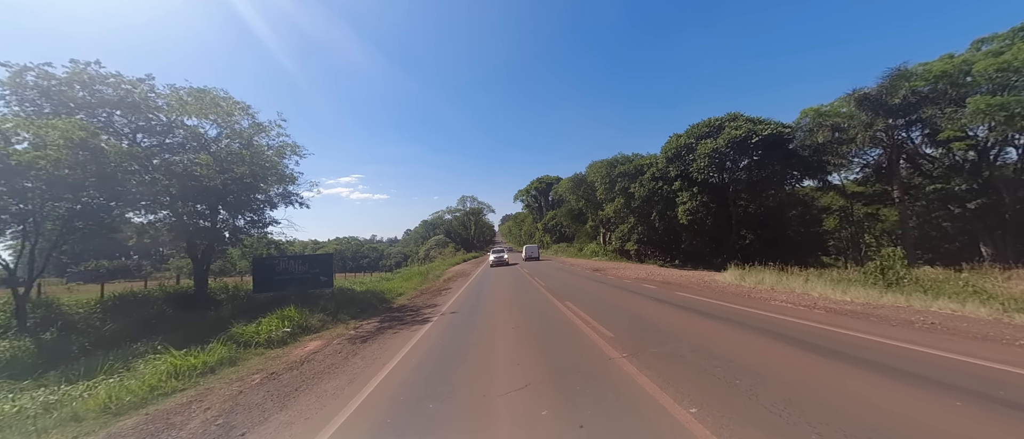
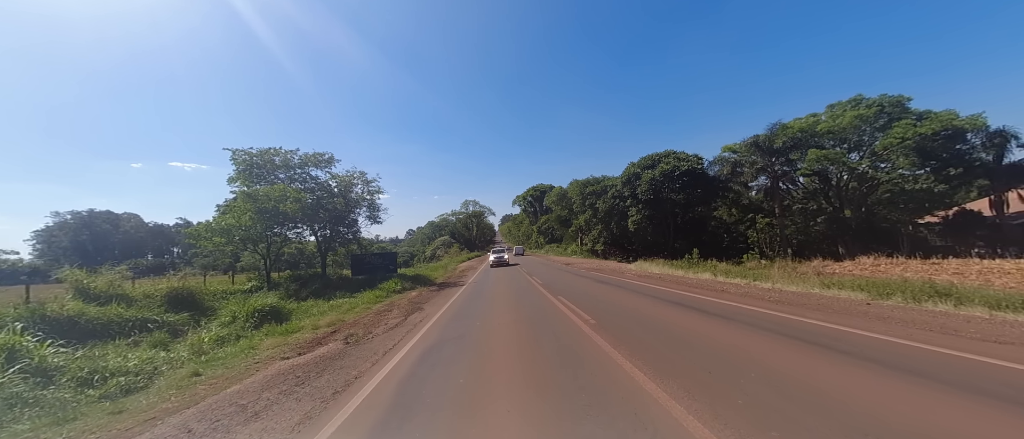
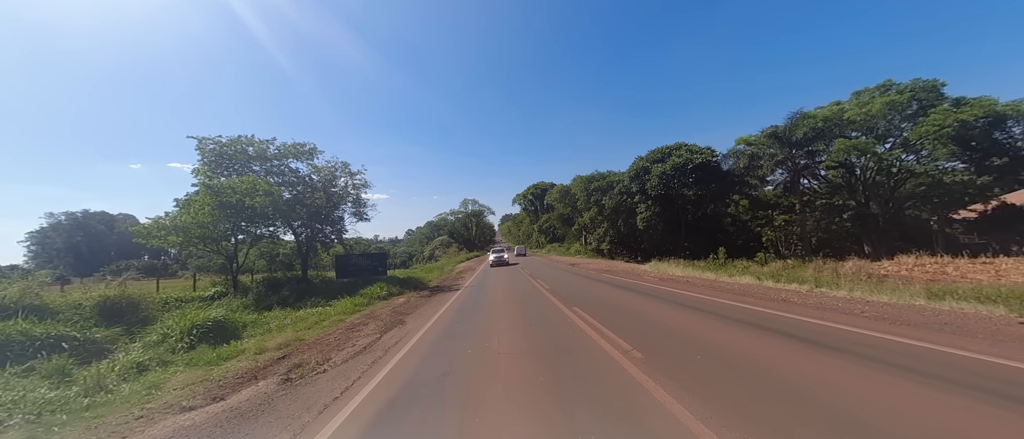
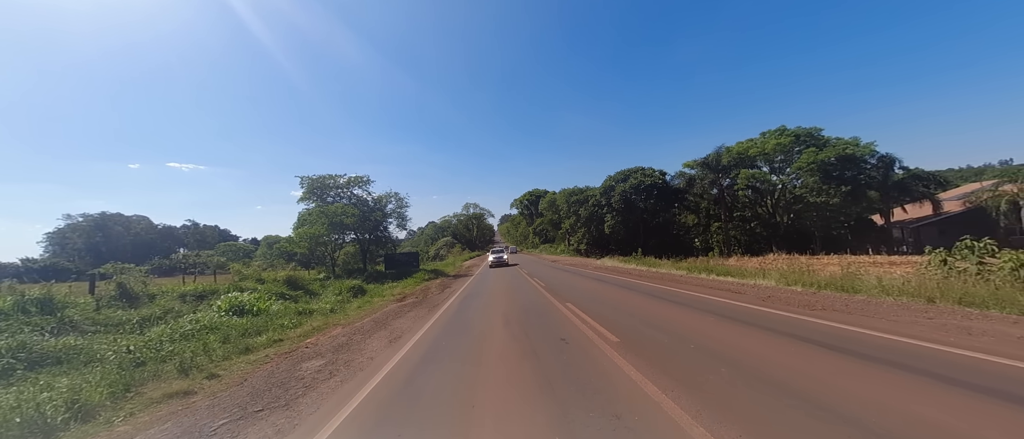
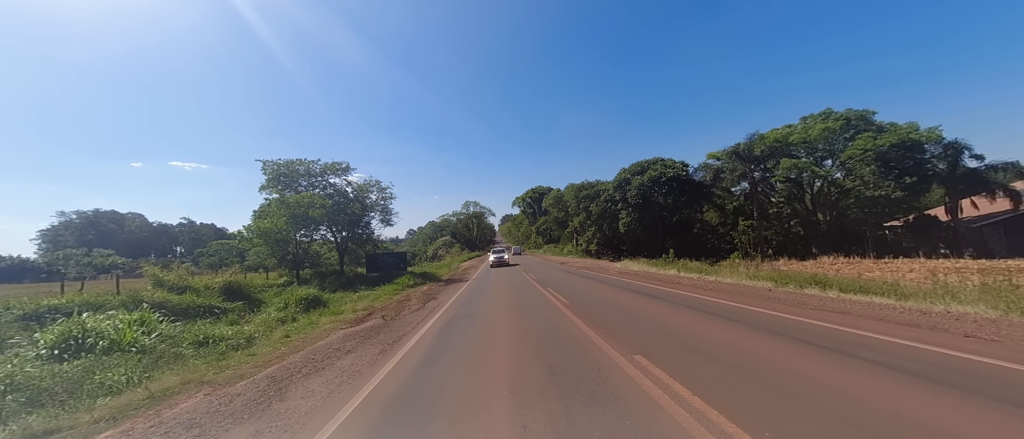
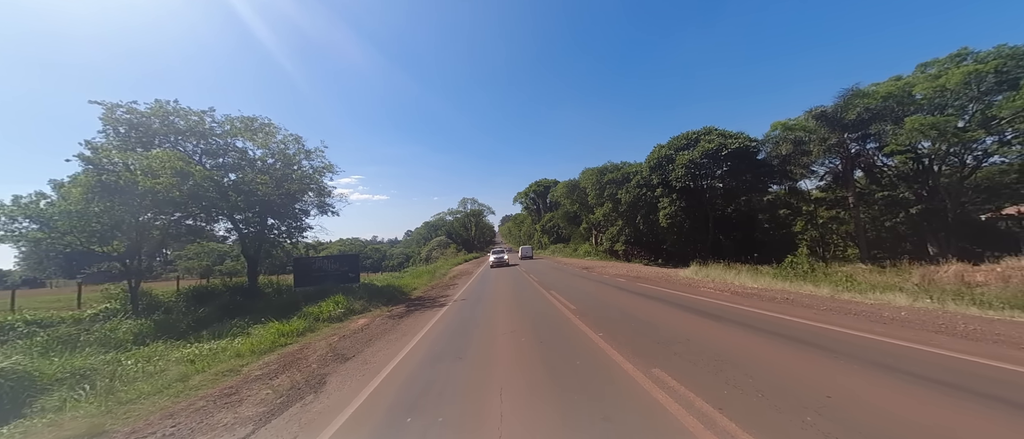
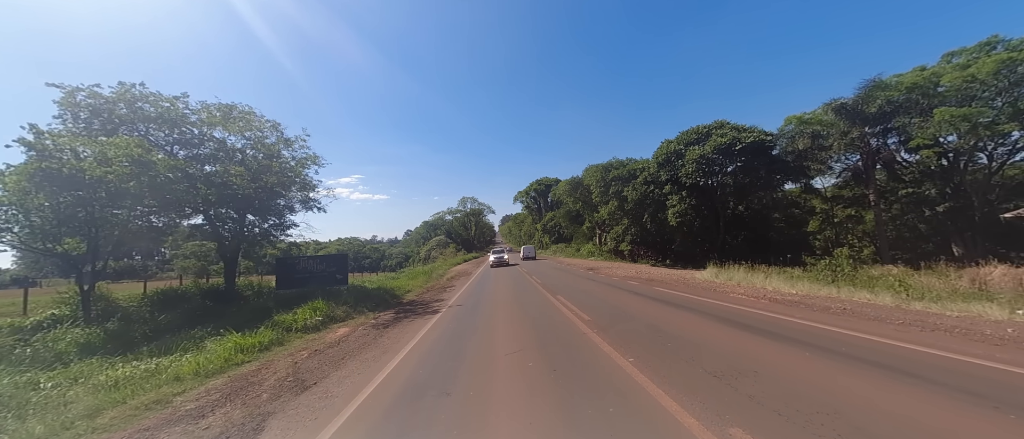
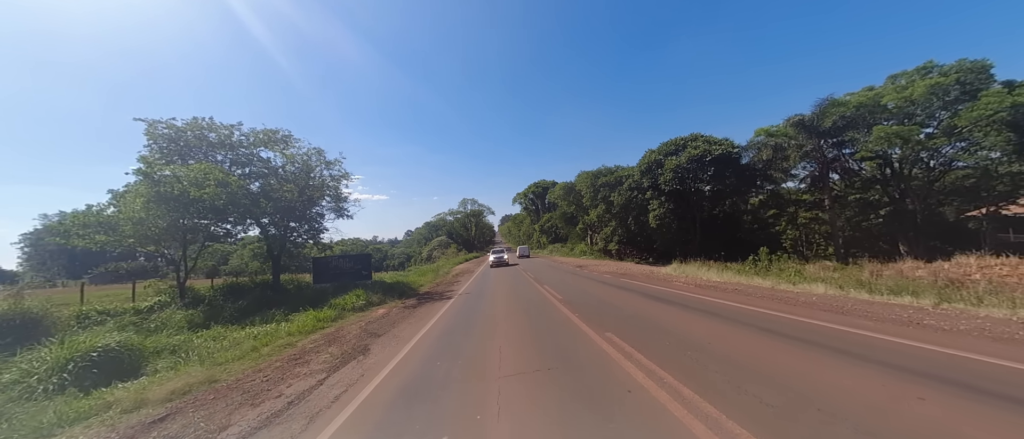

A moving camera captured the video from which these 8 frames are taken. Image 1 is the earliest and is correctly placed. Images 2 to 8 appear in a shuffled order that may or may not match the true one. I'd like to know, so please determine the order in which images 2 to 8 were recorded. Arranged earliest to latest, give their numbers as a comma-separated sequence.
7, 6, 8, 3, 2, 5, 4
